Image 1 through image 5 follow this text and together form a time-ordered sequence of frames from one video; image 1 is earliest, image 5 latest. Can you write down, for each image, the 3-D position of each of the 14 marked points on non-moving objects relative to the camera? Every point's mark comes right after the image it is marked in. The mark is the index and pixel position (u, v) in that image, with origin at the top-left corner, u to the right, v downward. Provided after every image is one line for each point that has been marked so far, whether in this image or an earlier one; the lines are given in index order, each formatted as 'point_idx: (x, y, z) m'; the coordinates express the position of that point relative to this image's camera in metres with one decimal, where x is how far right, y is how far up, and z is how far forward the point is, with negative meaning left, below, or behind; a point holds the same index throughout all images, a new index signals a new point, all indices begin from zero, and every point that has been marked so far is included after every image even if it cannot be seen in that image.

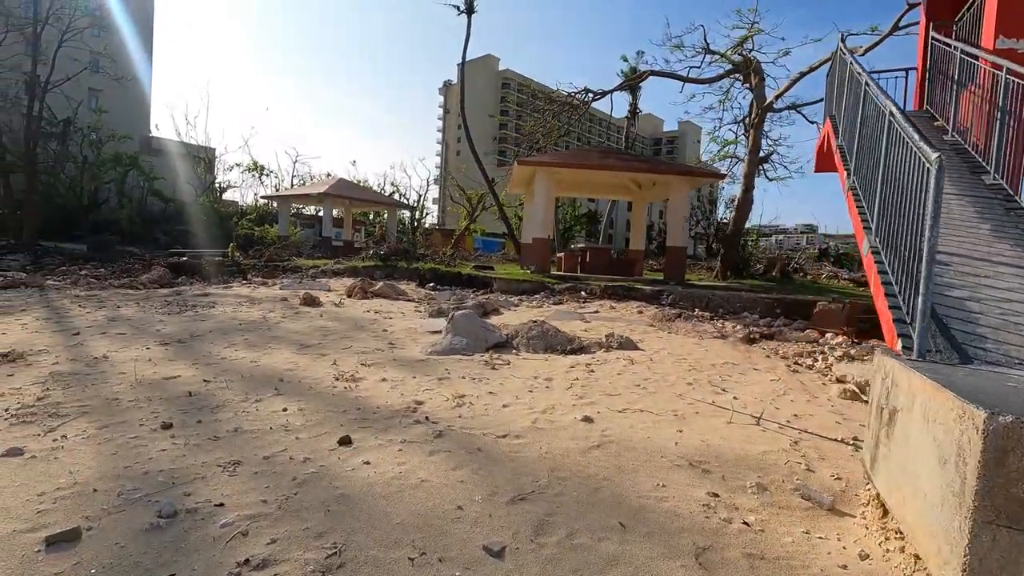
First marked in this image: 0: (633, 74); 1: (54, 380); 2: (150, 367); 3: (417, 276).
0: (+4.0, +6.9, +17.5) m
1: (-3.1, -0.6, +3.6) m
2: (-2.7, -0.6, +4.0) m
3: (-1.8, +0.3, +10.1) m
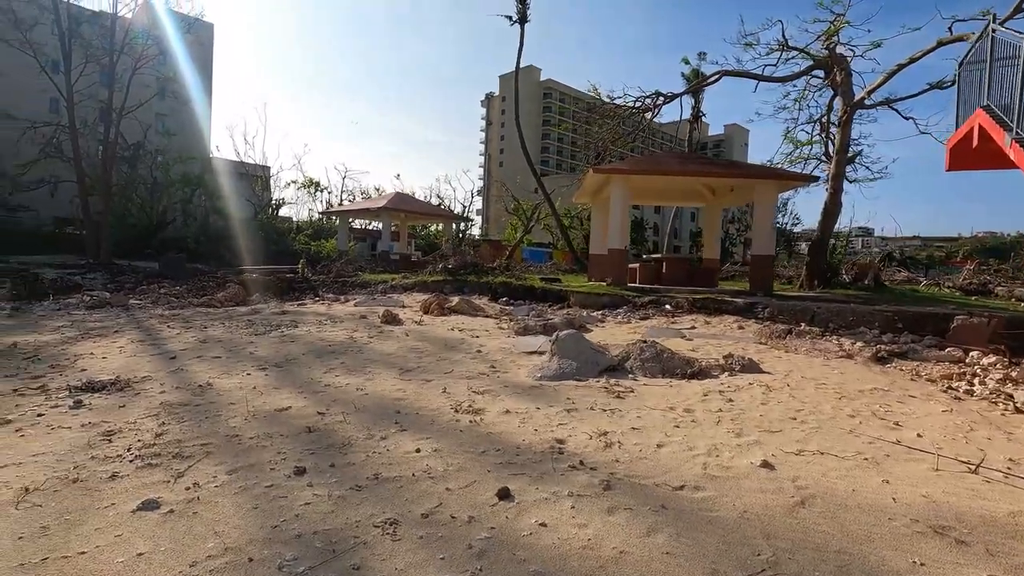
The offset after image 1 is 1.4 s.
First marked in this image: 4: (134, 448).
0: (+5.8, +6.6, +16.8) m
1: (-2.2, -0.8, +3.4) m
2: (-1.8, -0.8, +3.7) m
3: (-0.4, 0.0, +9.8) m
4: (-2.0, -0.8, +2.8) m
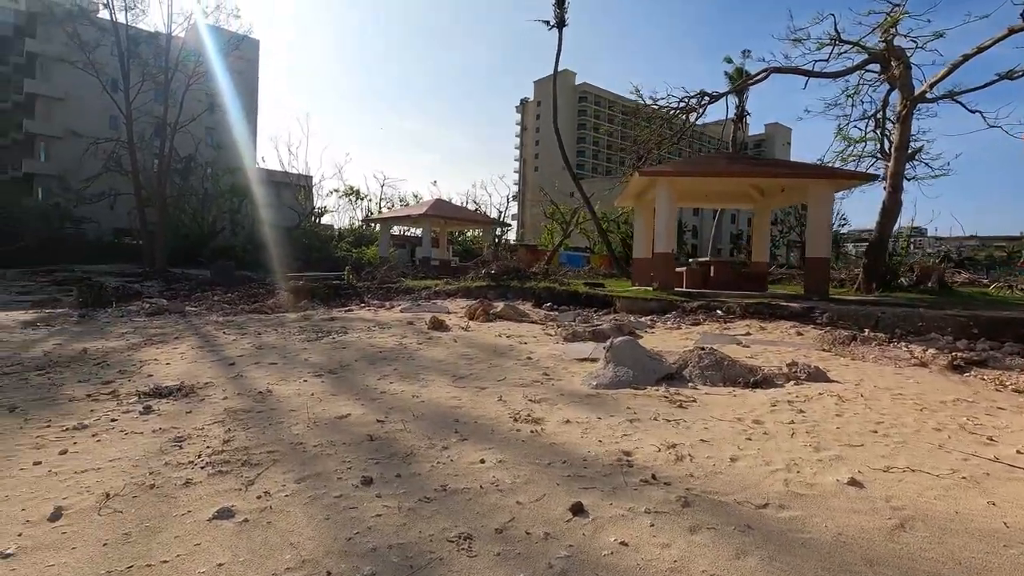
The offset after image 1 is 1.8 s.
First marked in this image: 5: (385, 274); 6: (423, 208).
0: (+7.0, +6.5, +16.4) m
1: (-1.8, -0.8, +3.5) m
2: (-1.4, -0.8, +3.8) m
3: (+0.4, -0.1, +9.8) m
4: (-1.6, -0.9, +2.8) m
5: (-3.0, +0.3, +12.8) m
6: (-3.0, +2.7, +18.3) m
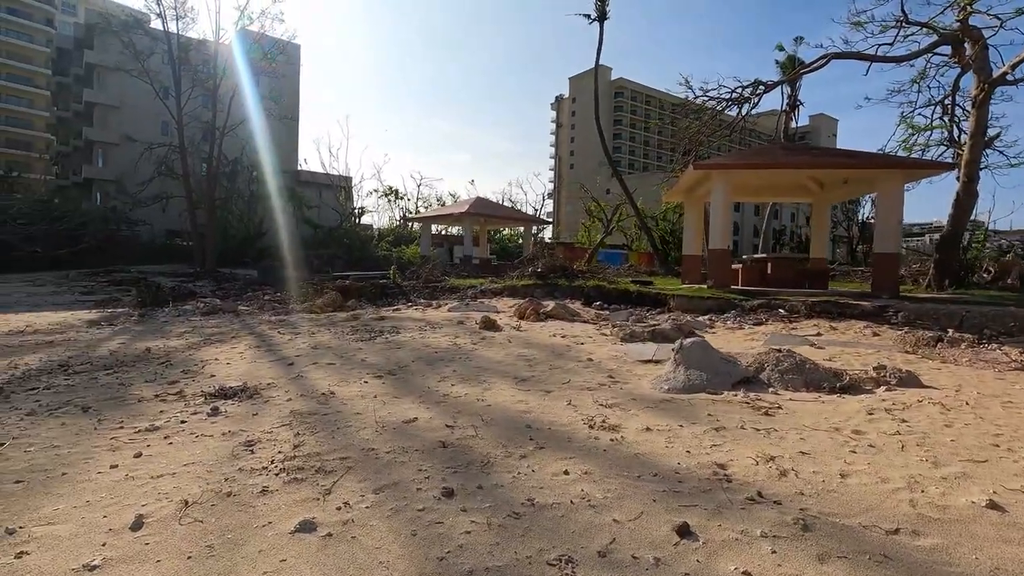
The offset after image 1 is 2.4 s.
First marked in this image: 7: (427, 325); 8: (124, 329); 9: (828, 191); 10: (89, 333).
0: (+8.2, +6.6, +15.7) m
1: (-1.3, -0.8, +3.4) m
2: (-0.9, -0.8, +3.7) m
3: (+1.2, -0.1, +9.6) m
4: (-1.2, -0.9, +2.8) m
5: (-2.0, +0.4, +12.7) m
6: (-1.6, +2.8, +18.2) m
7: (-1.2, -0.5, +7.2) m
8: (-5.4, -0.6, +7.4) m
9: (+6.2, +1.9, +10.5) m
10: (-5.6, -0.6, +7.0) m
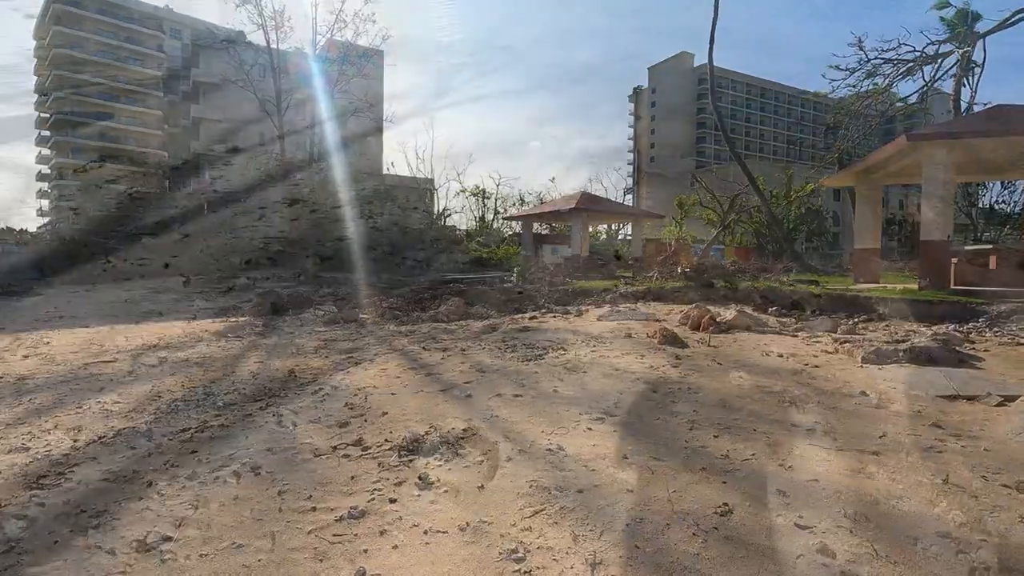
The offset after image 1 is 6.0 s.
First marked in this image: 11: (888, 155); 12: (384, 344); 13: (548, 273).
0: (+11.2, +6.6, +13.3) m
1: (+0.2, -0.9, +2.3) m
2: (+0.7, -0.9, +2.5) m
3: (+3.5, -0.1, +8.1) m
4: (+0.2, -1.0, +1.7) m
5: (+0.8, +0.3, +11.7) m
6: (+1.8, +2.7, +17.1) m
7: (+0.9, -0.6, +6.1) m
8: (-3.3, -0.7, +6.8) m
9: (+8.5, +1.9, +8.3) m
10: (-3.5, -0.7, +6.5) m
11: (+5.6, +2.0, +8.2) m
12: (-1.6, -0.7, +6.5) m
13: (+0.7, +0.3, +11.6) m
